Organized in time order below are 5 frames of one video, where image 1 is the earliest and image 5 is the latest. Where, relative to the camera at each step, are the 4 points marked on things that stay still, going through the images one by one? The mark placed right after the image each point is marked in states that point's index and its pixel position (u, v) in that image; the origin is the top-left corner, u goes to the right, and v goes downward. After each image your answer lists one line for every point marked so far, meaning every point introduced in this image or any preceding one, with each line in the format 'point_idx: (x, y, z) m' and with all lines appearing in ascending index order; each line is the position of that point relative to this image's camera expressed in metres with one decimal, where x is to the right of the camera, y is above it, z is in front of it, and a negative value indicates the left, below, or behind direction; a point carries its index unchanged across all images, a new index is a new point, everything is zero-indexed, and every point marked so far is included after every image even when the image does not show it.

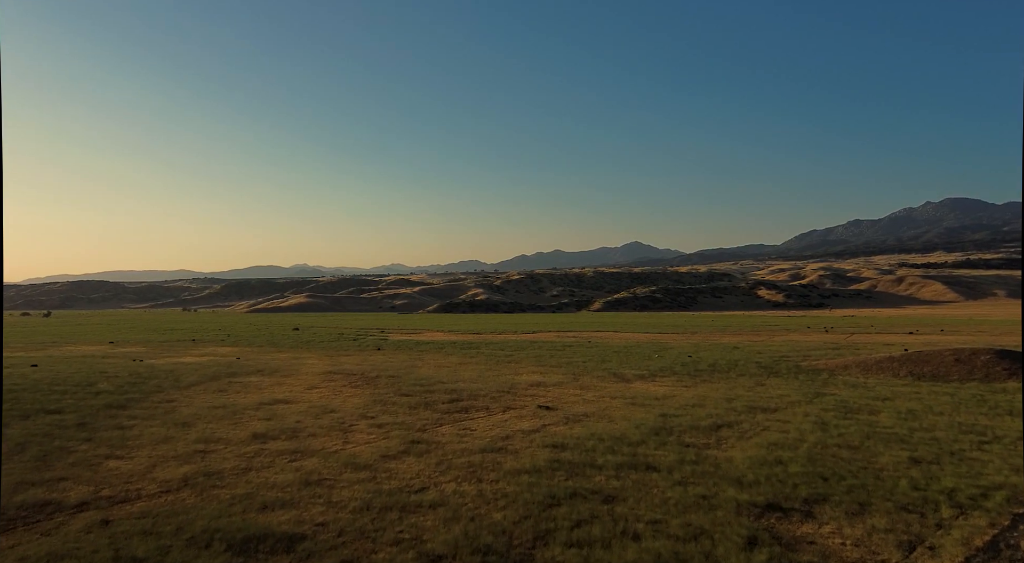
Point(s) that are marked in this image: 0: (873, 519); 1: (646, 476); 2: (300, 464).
0: (+6.7, -4.4, +13.1) m
1: (+3.1, -4.5, +16.2) m
2: (-5.1, -4.4, +16.9) m
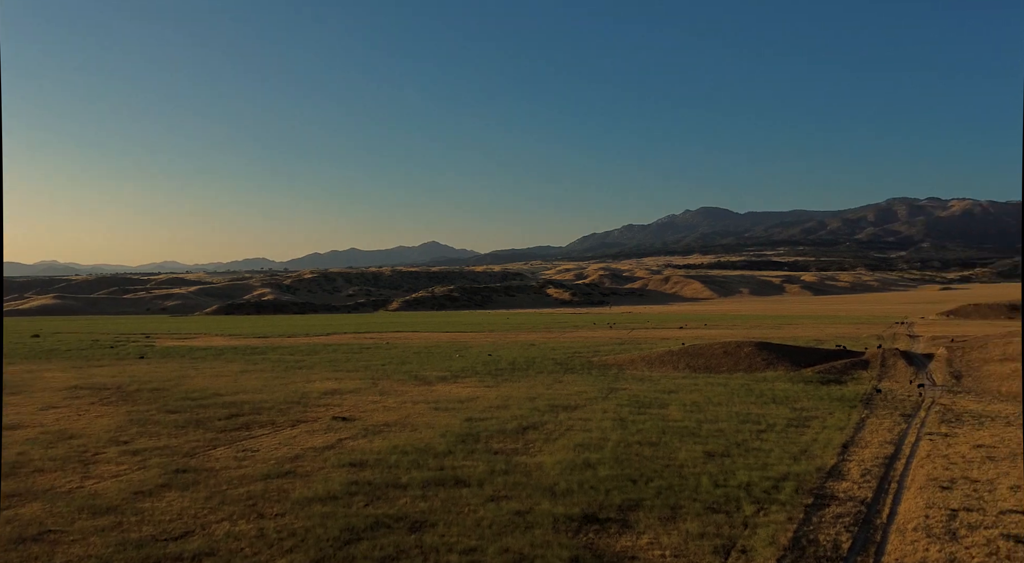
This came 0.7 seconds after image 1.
0: (+3.2, -4.4, +12.8) m
1: (-1.2, -4.4, +14.8) m
2: (-9.2, -4.3, +13.1) m
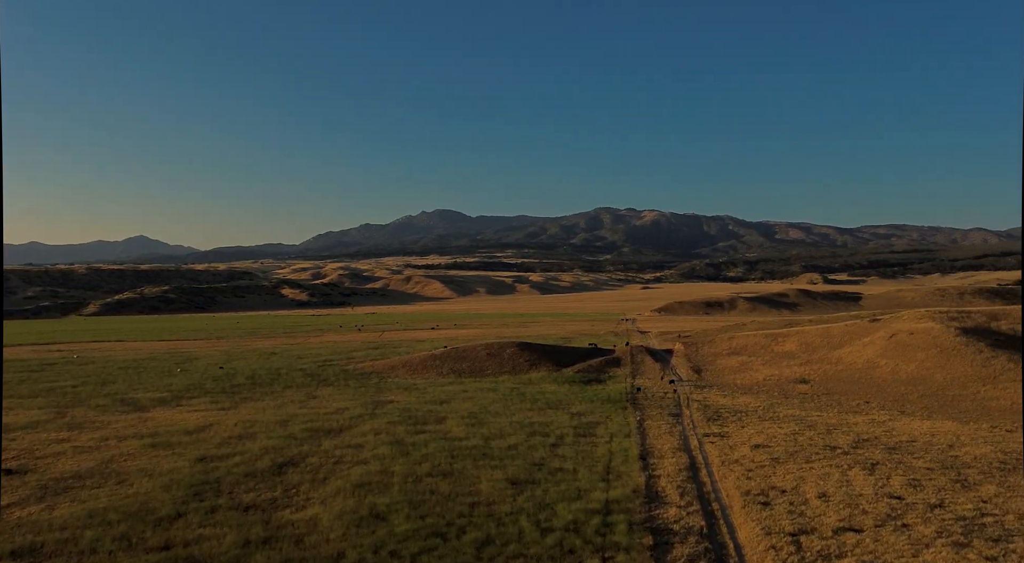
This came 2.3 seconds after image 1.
0: (+0.2, -4.4, +9.8) m
1: (-4.5, -4.4, +10.0) m
2: (-11.4, -4.3, +5.6) m
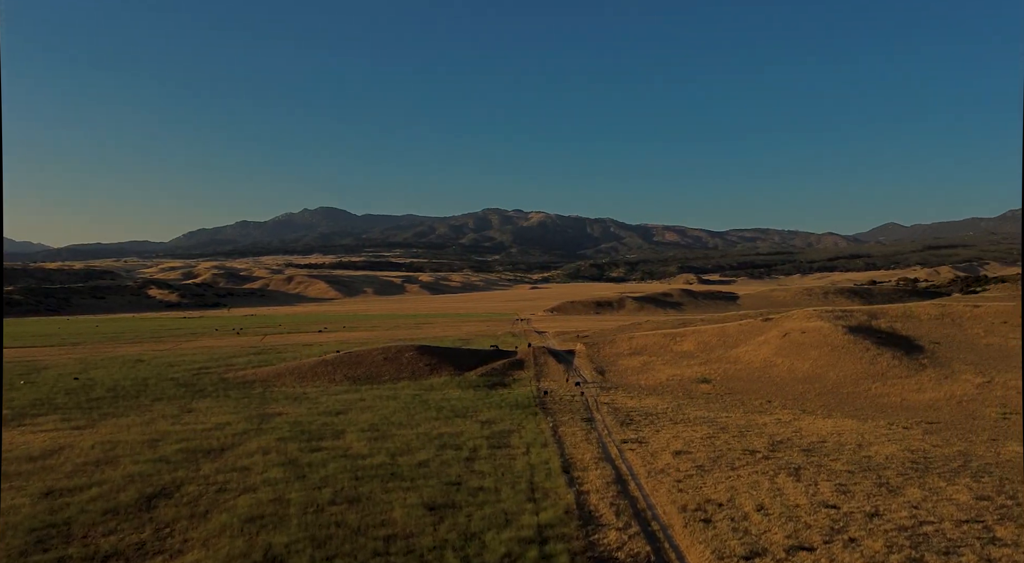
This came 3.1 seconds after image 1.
0: (-0.4, -4.4, +8.1) m
1: (-5.2, -4.4, +7.6) m
2: (-11.2, -4.2, +2.1) m
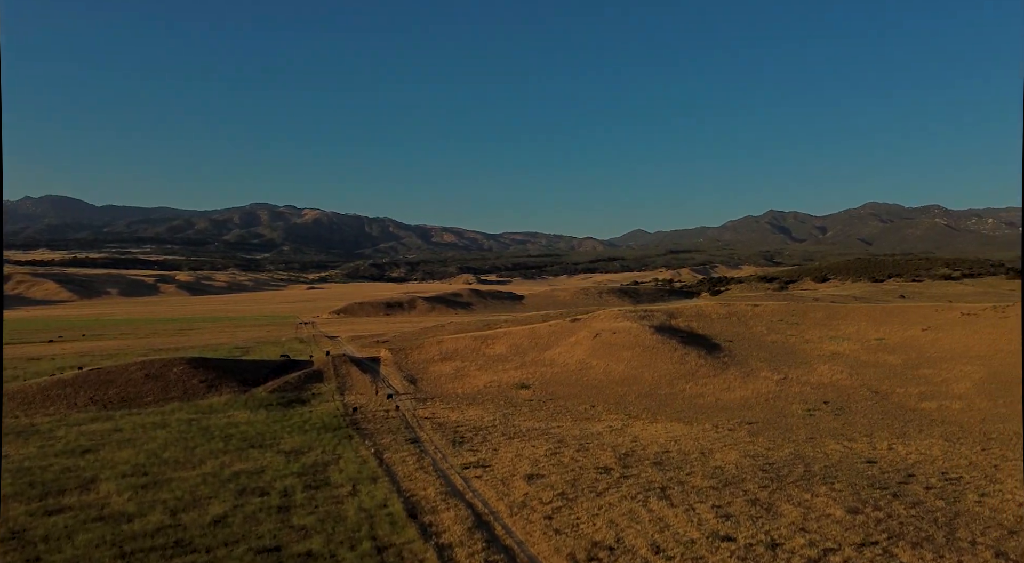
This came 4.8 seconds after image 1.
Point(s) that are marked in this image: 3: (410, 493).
0: (-0.8, -4.4, +4.6) m
1: (-5.1, -4.4, +2.7) m
2: (-9.2, -4.2, -4.4) m
3: (-2.3, -4.8, +16.0) m
